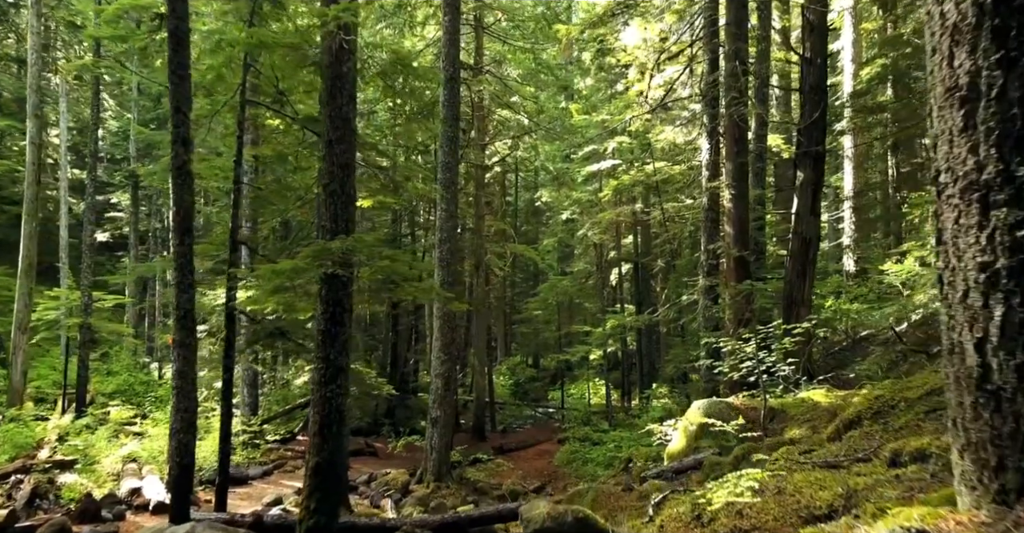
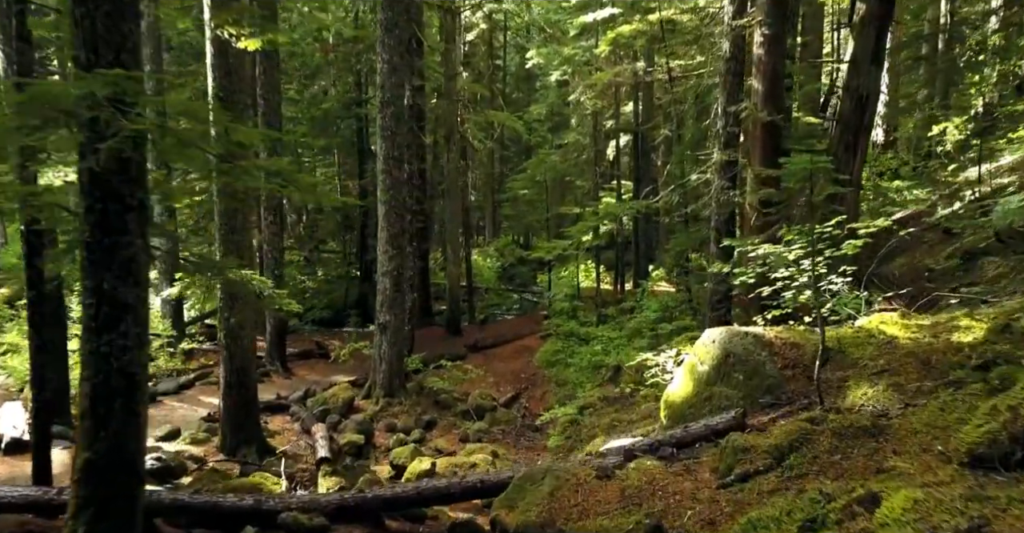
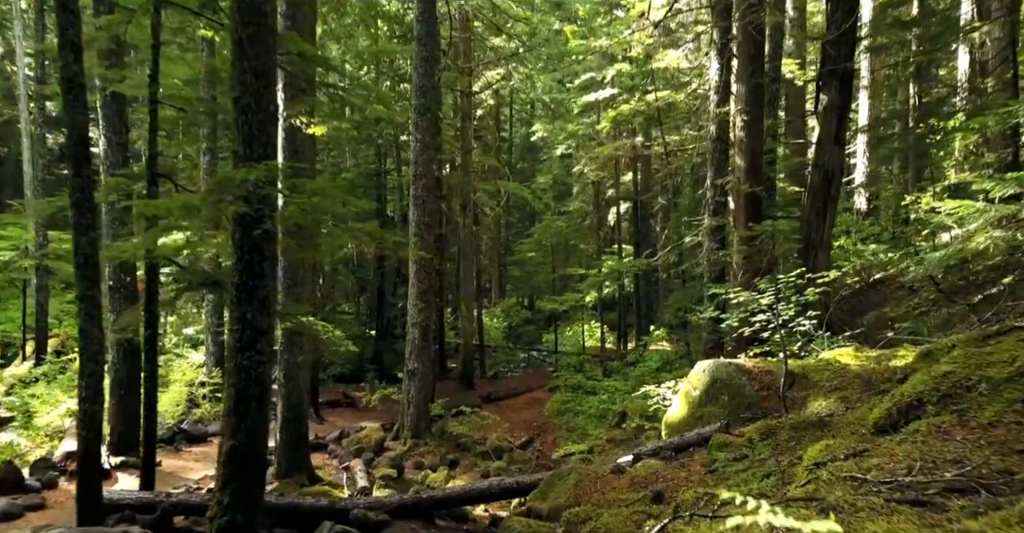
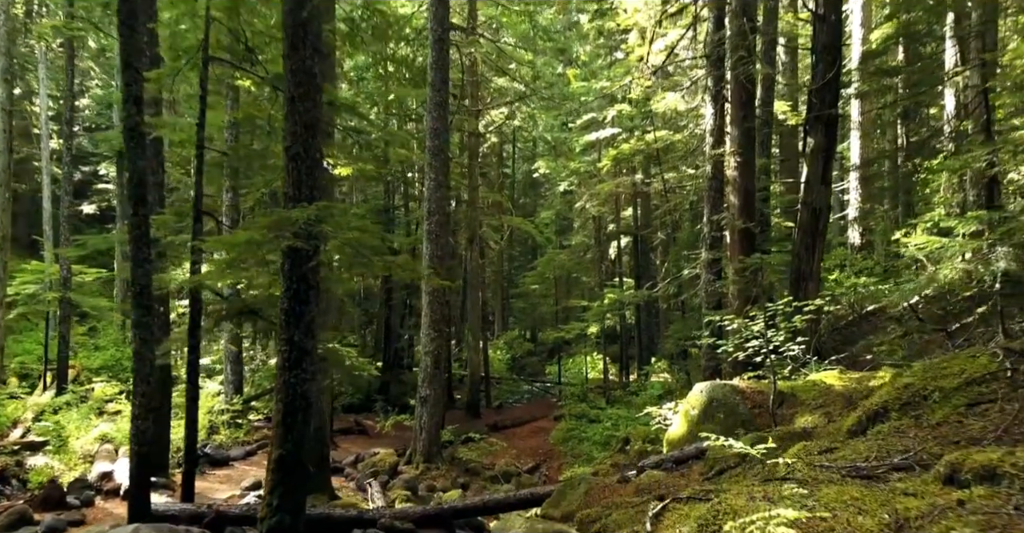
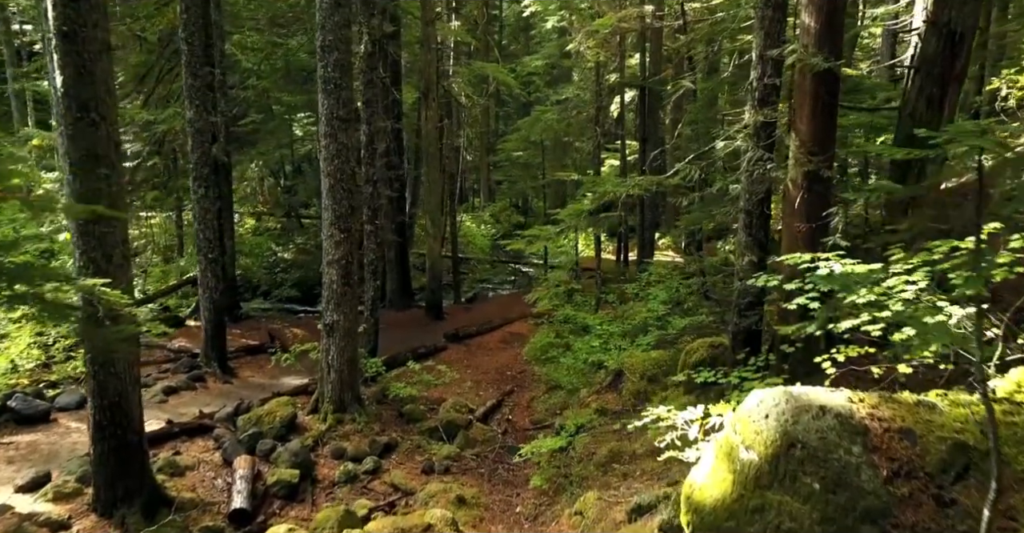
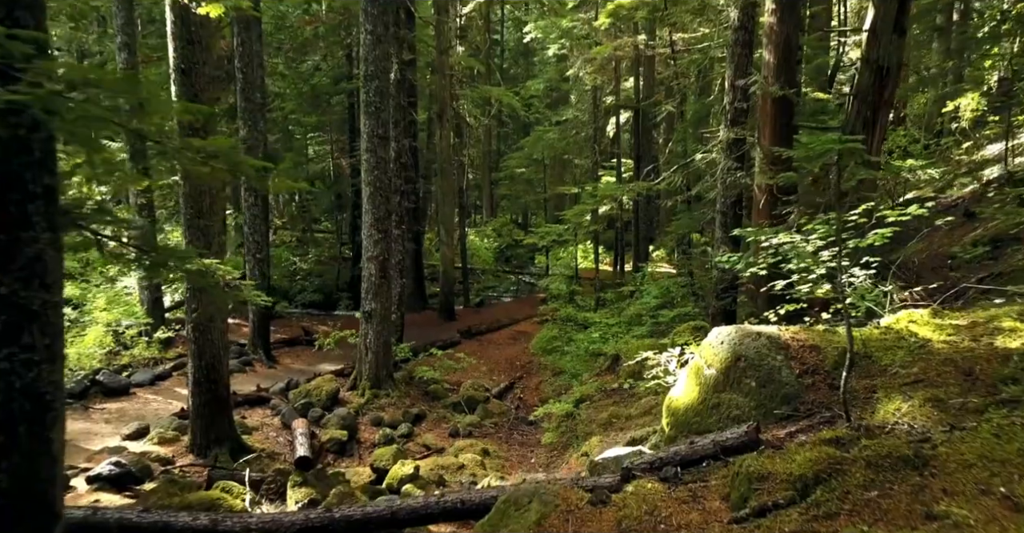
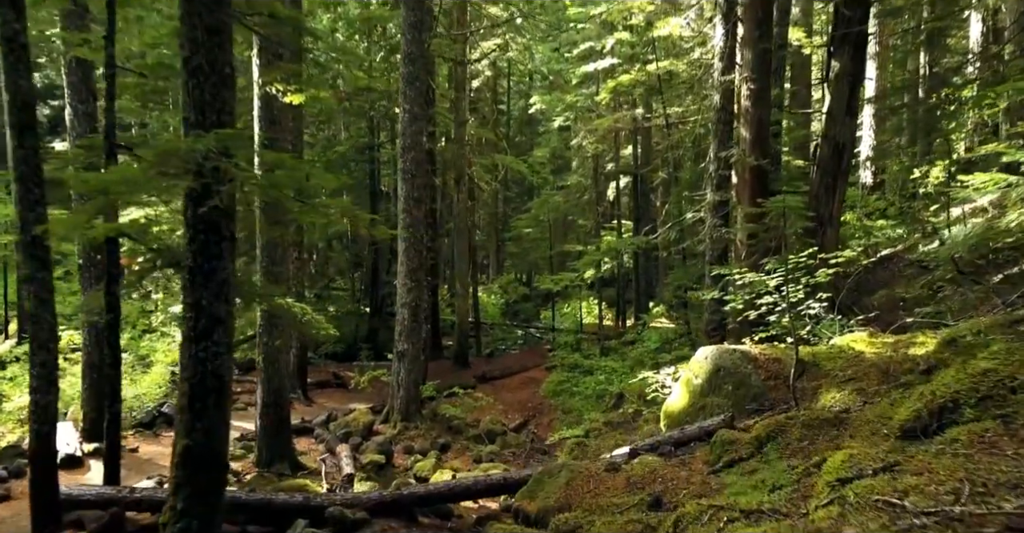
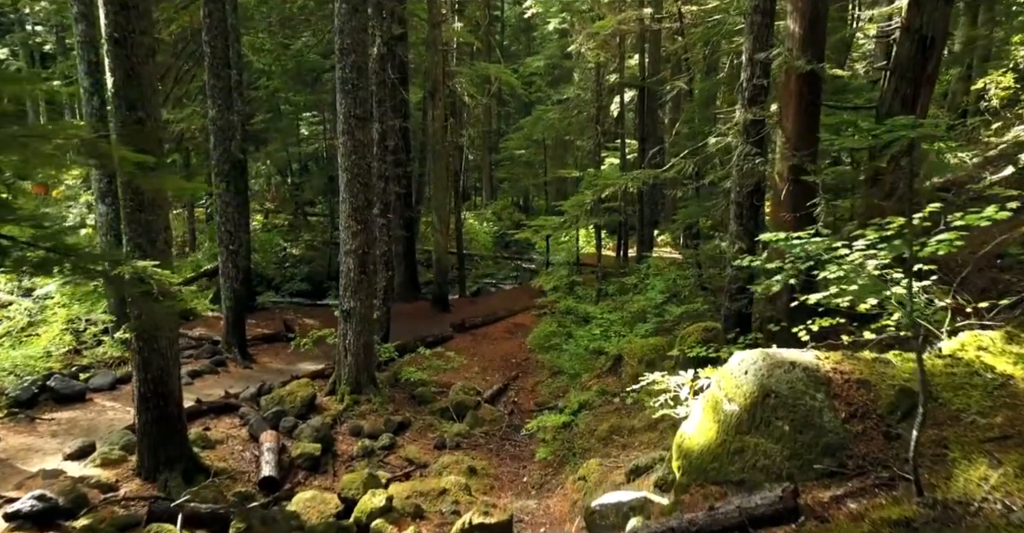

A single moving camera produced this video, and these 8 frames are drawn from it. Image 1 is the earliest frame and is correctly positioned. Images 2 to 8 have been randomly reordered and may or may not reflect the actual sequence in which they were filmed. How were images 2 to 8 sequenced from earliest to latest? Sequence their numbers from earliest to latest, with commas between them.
4, 3, 7, 2, 6, 8, 5
